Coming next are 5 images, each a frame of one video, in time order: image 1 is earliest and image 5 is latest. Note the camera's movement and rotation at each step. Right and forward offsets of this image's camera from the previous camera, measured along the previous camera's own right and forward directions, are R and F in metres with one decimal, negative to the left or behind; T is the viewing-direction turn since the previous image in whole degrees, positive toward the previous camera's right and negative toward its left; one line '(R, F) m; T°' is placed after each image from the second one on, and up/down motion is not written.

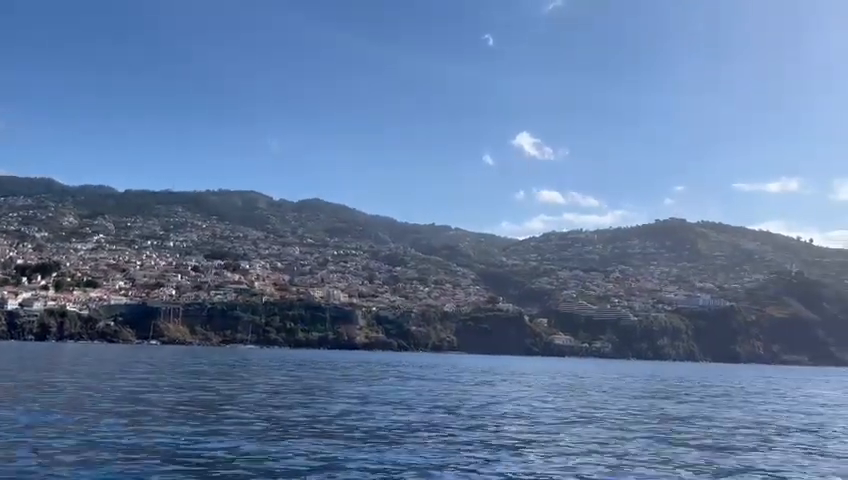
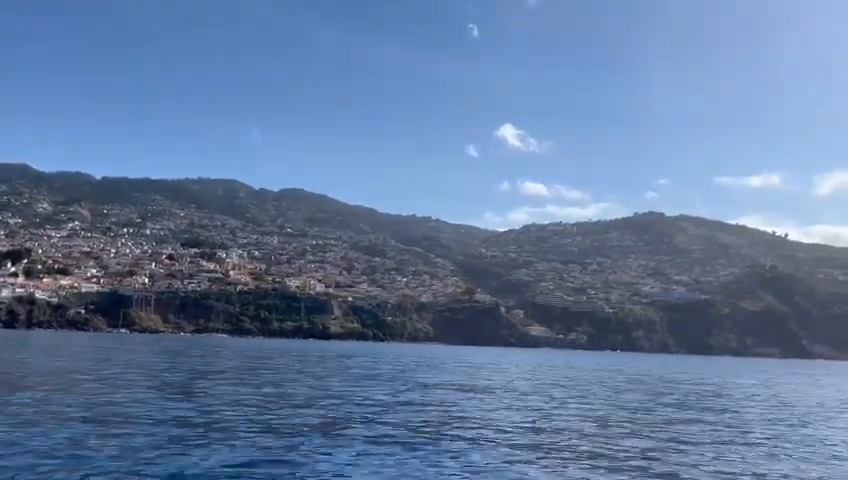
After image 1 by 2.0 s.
(+1.3, +0.1) m; +1°
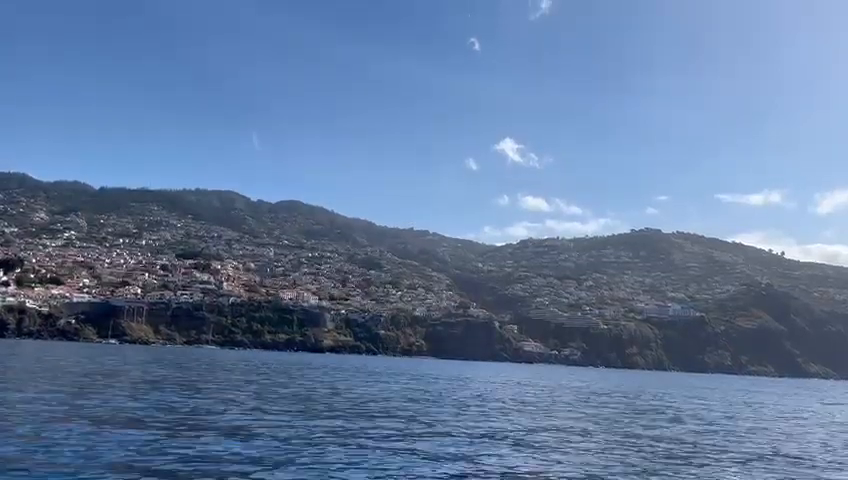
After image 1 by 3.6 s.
(+1.0, 0.0) m; 0°
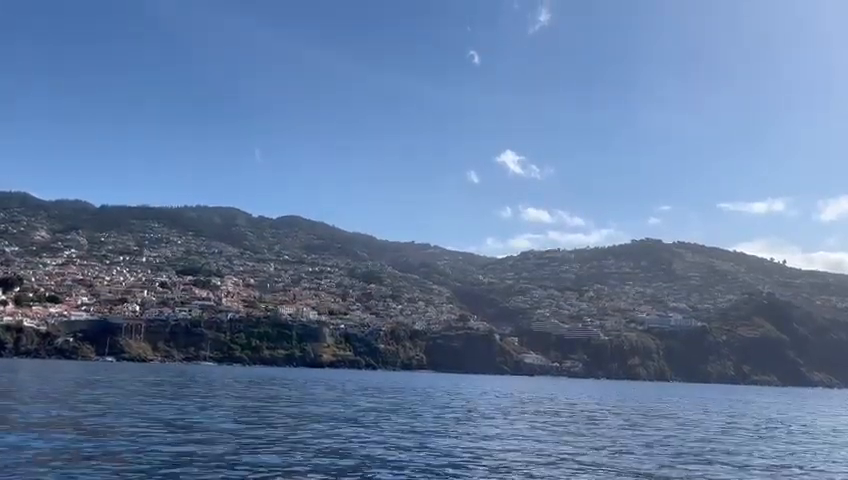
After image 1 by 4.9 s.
(+0.9, +0.1) m; 0°
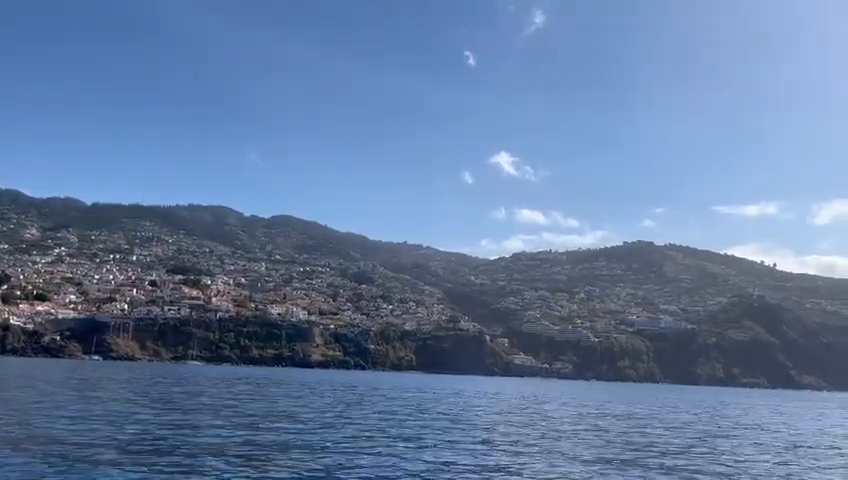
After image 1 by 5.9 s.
(+0.7, +0.1) m; 0°
